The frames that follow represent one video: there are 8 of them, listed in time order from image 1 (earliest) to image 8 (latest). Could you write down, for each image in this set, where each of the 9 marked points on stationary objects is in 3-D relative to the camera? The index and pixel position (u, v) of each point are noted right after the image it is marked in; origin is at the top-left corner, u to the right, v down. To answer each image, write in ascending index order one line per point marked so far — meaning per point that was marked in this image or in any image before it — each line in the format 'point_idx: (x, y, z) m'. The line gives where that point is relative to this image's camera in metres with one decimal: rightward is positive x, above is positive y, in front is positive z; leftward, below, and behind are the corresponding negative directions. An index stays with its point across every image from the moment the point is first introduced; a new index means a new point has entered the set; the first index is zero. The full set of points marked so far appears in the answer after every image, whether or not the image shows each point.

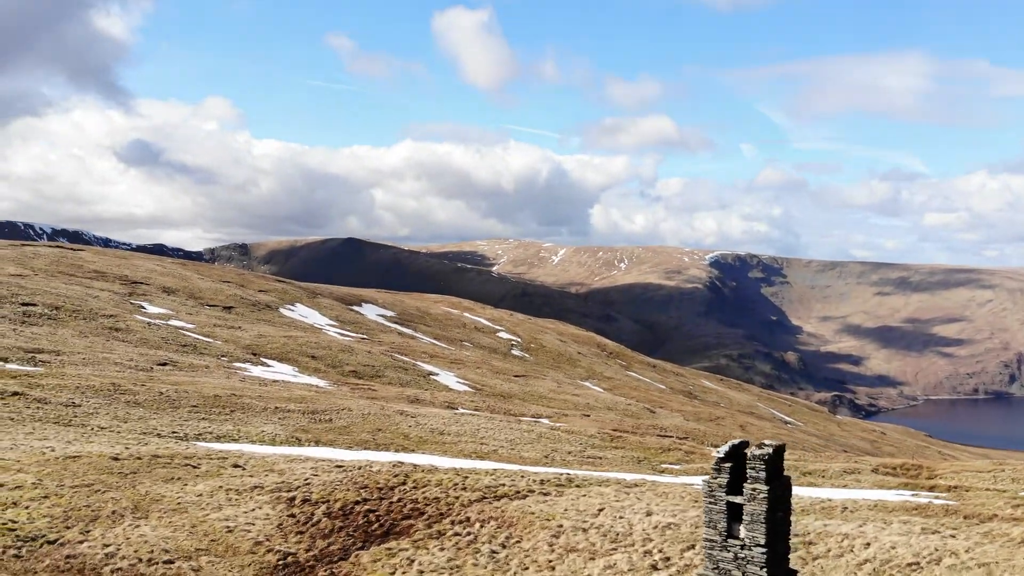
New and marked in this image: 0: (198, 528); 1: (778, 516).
0: (-5.8, -4.4, +18.7) m
1: (+3.9, -3.4, +14.7) m
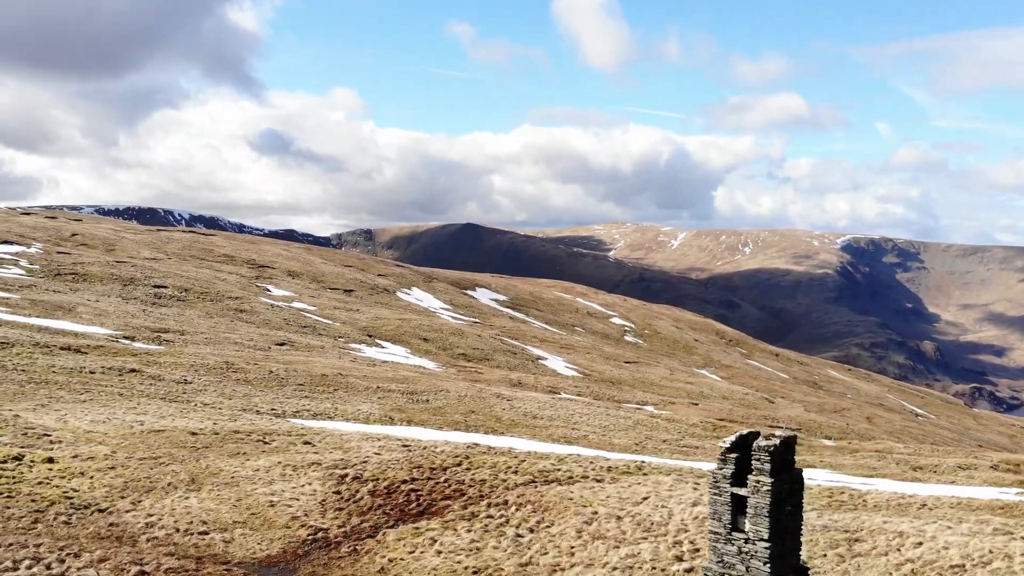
0: (-5.2, -4.1, +19.5) m
1: (+3.8, -3.2, +14.2) m
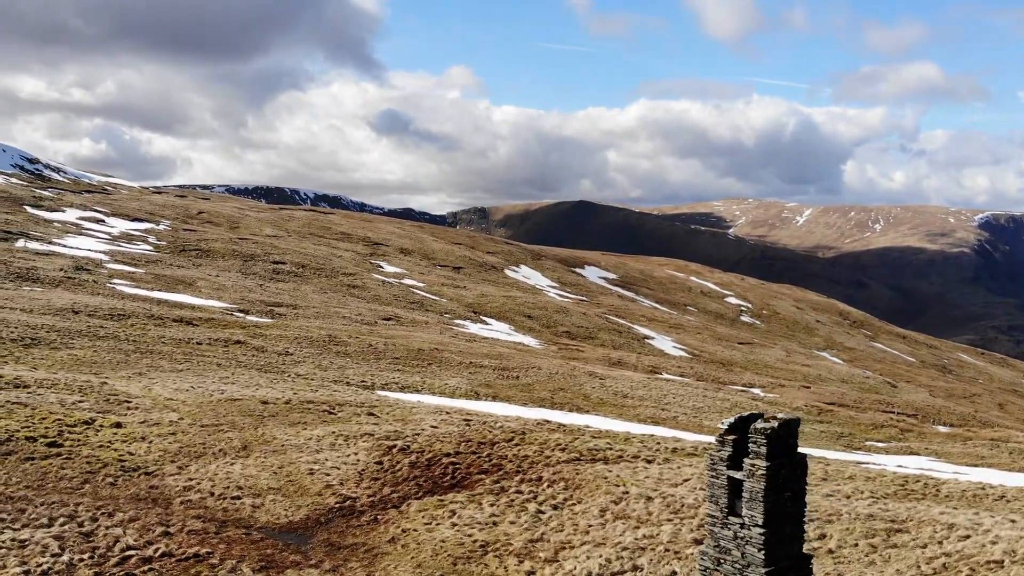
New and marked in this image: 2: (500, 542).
0: (-4.6, -3.6, +20.2) m
1: (+3.7, -2.8, +13.7) m
2: (-0.2, -4.1, +16.3) m
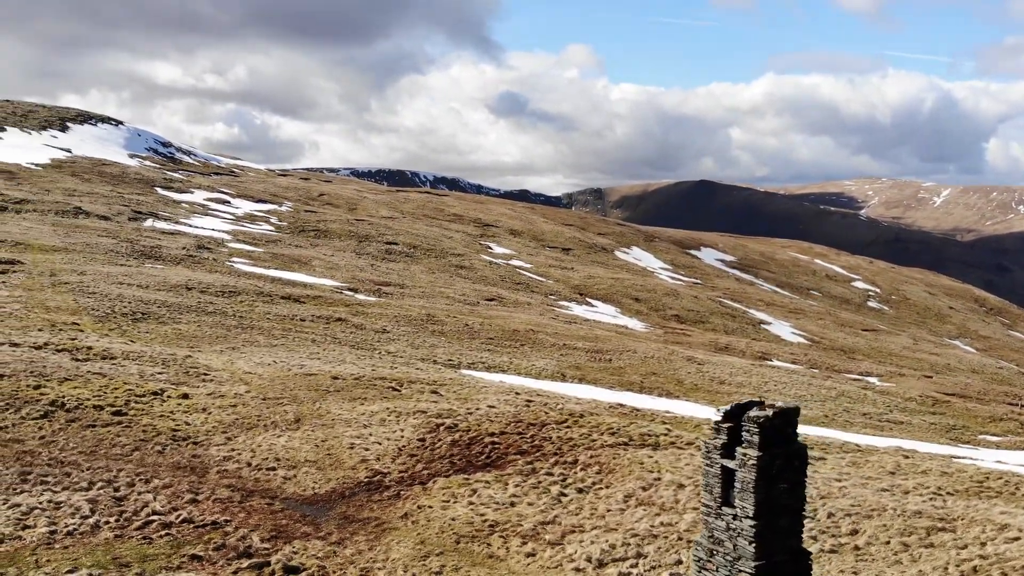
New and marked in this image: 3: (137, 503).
0: (-3.8, -3.2, +20.7) m
1: (+3.5, -2.6, +13.2) m
2: (0.0, -3.8, +16.3) m
3: (-6.2, -3.5, +16.5) m
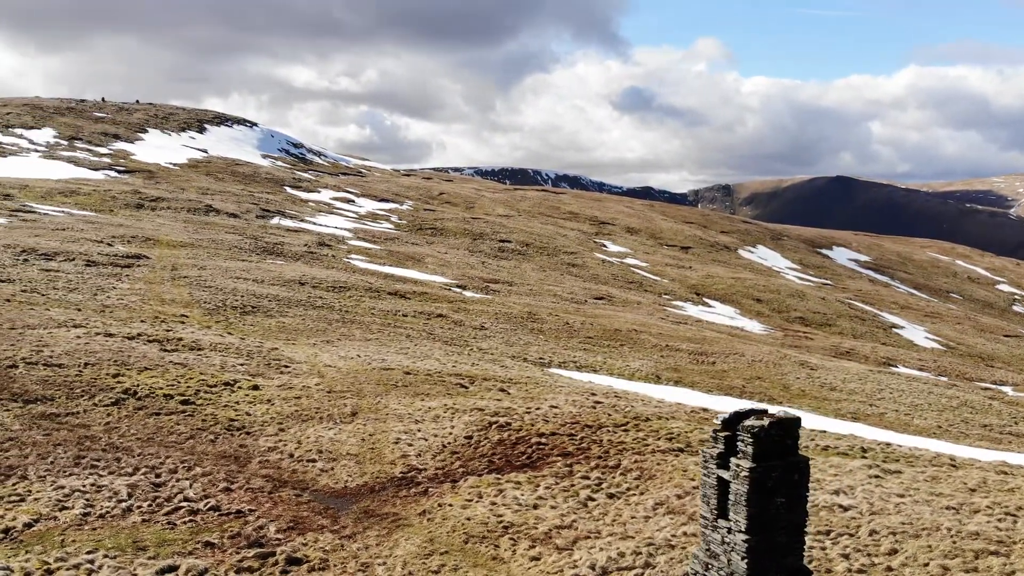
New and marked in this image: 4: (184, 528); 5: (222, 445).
0: (-2.9, -3.1, +21.1) m
1: (+3.3, -2.7, +12.5) m
2: (+0.2, -3.8, +16.2) m
3: (-5.8, -3.4, +17.2) m
4: (-5.1, -3.7, +15.7) m
5: (-5.7, -3.1, +19.8) m
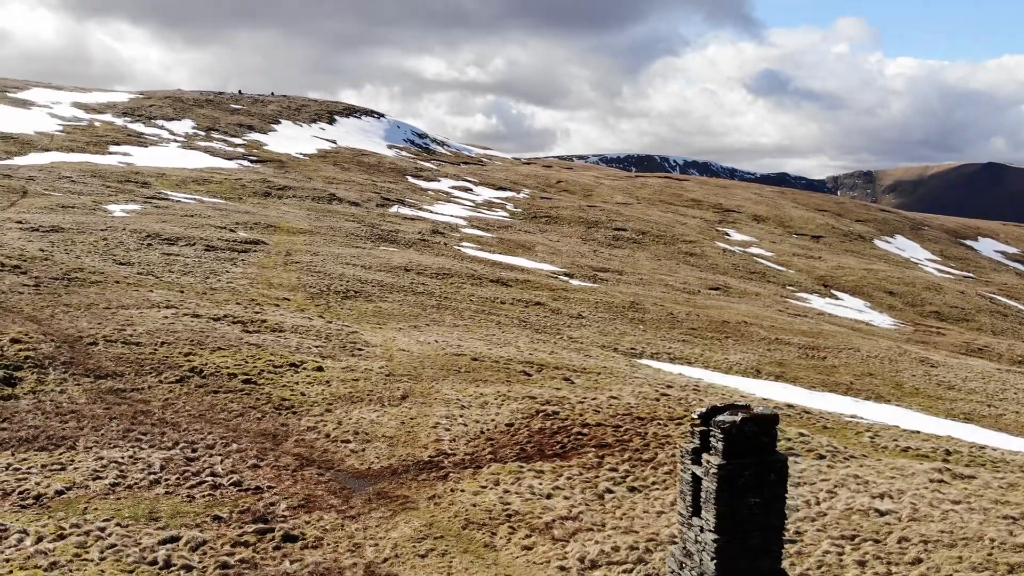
0: (-2.1, -2.8, +21.3) m
1: (+2.8, -2.5, +12.0) m
2: (+0.3, -3.6, +16.0) m
3: (-5.5, -3.1, +17.9) m
4: (-5.0, -3.5, +16.3) m
5: (-5.0, -2.8, +20.5) m
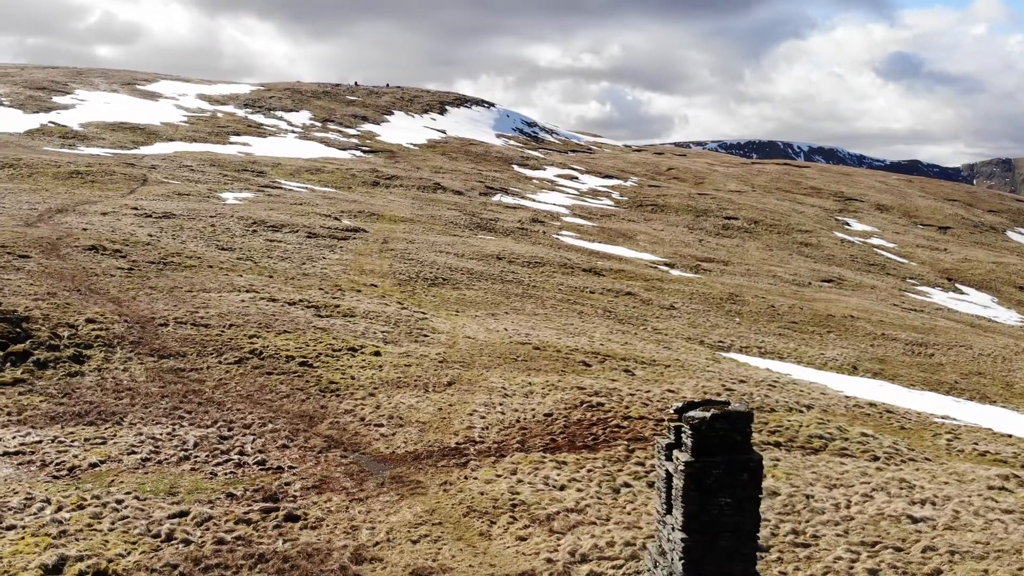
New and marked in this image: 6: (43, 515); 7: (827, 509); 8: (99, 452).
0: (-1.2, -2.5, +21.4) m
1: (+2.4, -2.4, +11.5) m
2: (+0.4, -3.4, +15.9) m
3: (-5.1, -2.9, +18.5) m
4: (-4.9, -3.2, +16.8) m
5: (-4.3, -2.5, +21.0) m
6: (-6.9, -3.3, +14.8) m
7: (+5.2, -3.6, +16.5) m
8: (-7.3, -2.9, +17.7) m
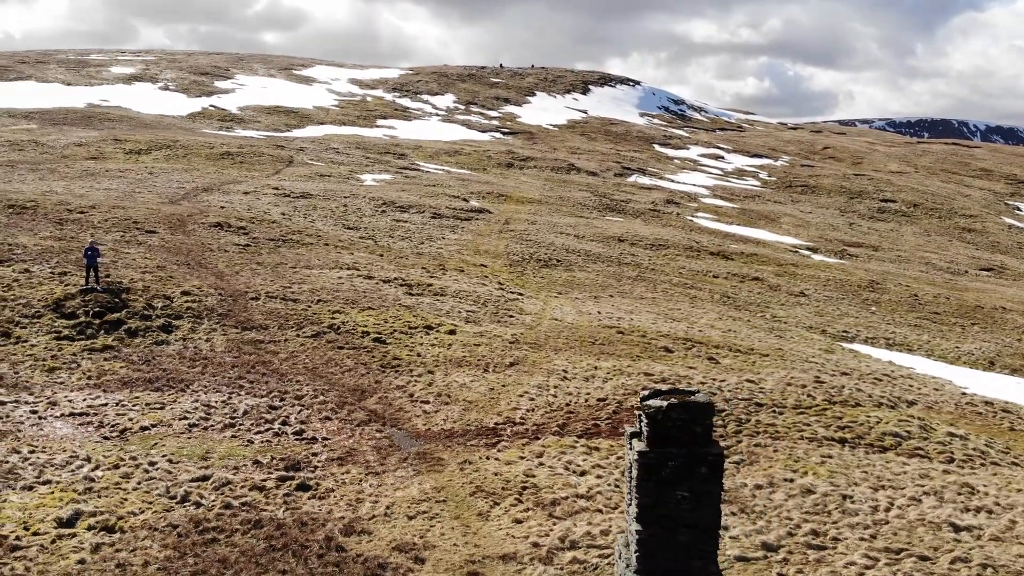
0: (-0.1, -2.1, +21.3) m
1: (+1.8, -2.2, +11.0) m
2: (+0.6, -3.1, +15.6) m
3: (-4.4, -2.4, +19.2) m
4: (-4.4, -2.8, +17.5) m
5: (-3.1, -2.0, +21.5) m
6: (-6.8, -2.9, +15.8) m
7: (+5.4, -3.4, +15.4) m
8: (-6.6, -2.4, +18.7) m
